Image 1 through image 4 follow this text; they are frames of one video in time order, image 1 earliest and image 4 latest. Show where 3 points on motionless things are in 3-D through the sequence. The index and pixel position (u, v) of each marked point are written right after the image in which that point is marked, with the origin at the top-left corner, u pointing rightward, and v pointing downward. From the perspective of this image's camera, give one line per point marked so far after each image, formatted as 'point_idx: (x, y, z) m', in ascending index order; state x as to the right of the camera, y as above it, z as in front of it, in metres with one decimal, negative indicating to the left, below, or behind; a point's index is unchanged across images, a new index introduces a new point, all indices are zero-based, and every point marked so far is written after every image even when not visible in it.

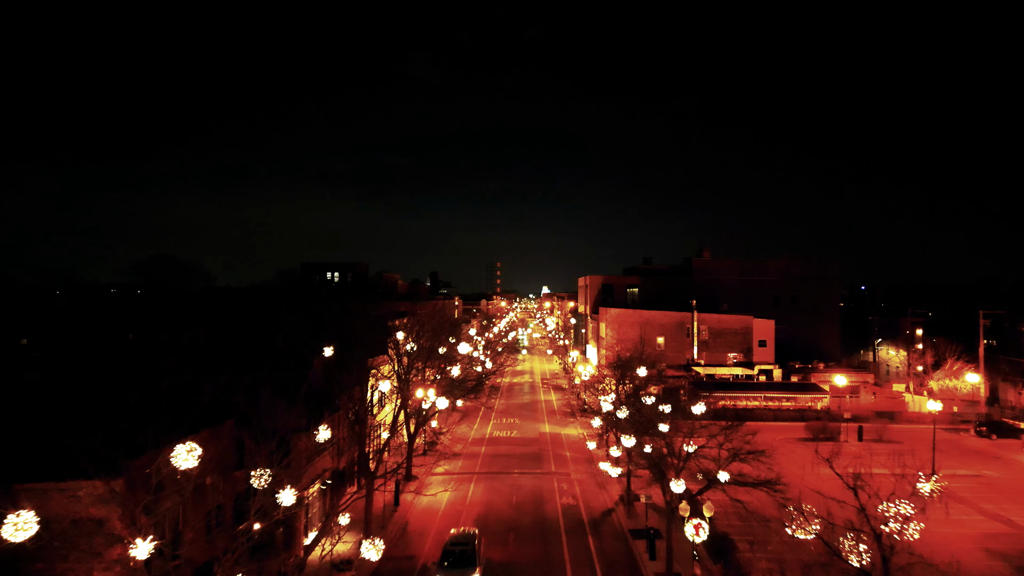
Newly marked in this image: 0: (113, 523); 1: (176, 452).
0: (-8.2, -4.8, +10.9) m
1: (-5.7, -2.8, +8.9) m
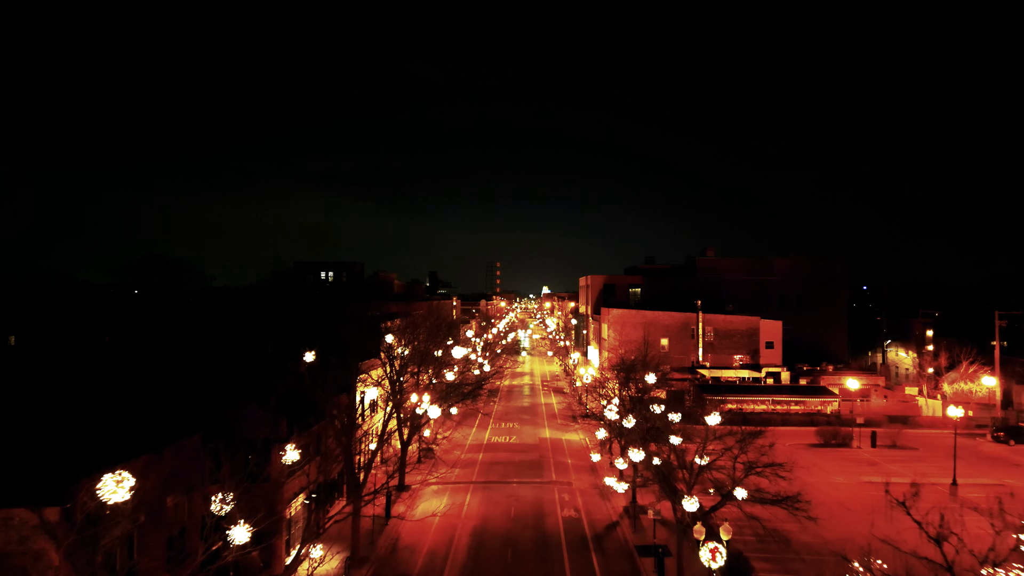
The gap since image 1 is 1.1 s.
0: (-8.3, -4.8, +9.5) m
1: (-5.7, -2.7, +7.5) m
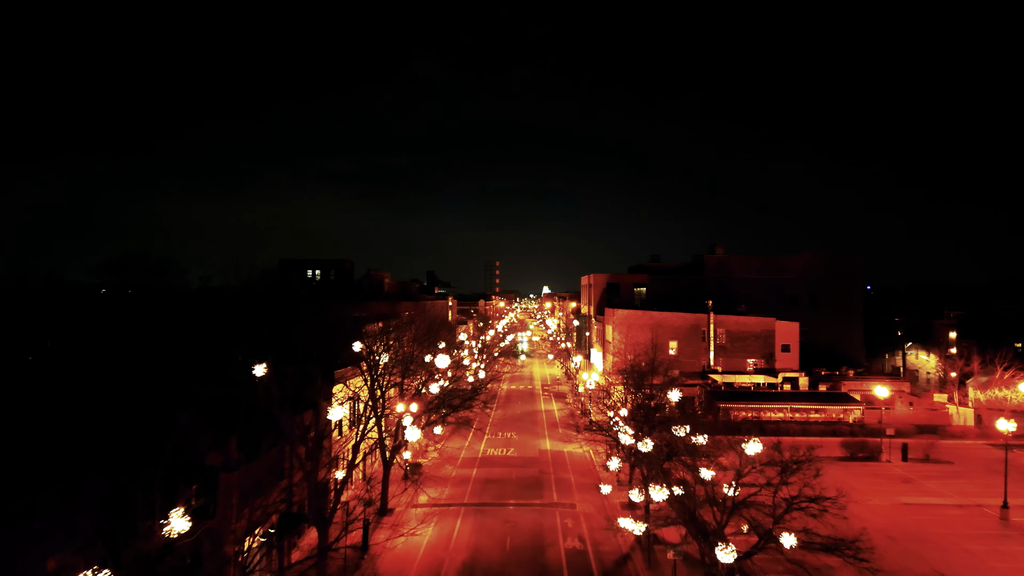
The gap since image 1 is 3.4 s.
0: (-8.4, -4.8, +6.4) m
1: (-5.9, -2.7, +4.5) m
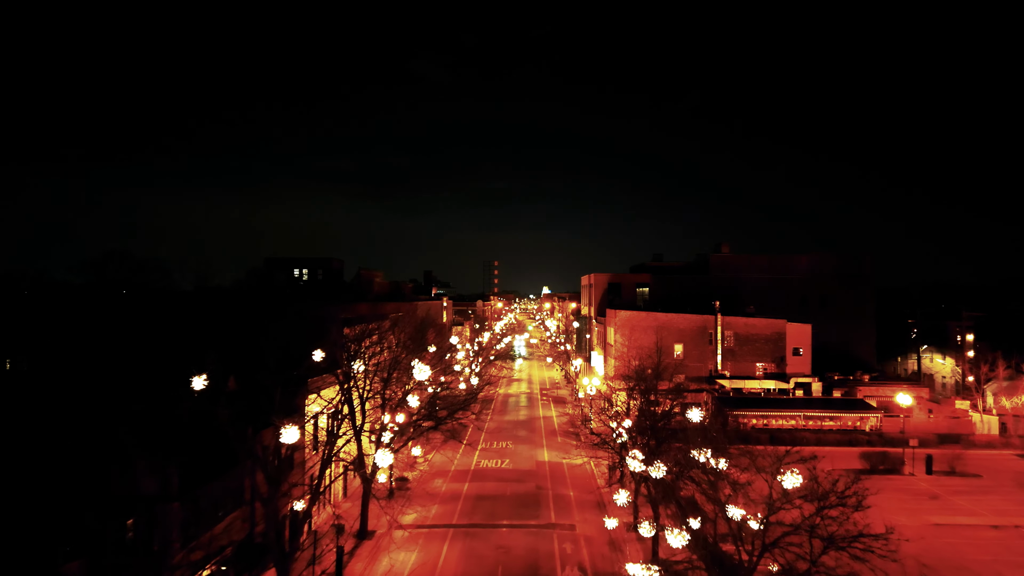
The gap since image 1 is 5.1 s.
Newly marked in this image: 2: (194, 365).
0: (-8.7, -4.7, +4.2) m
1: (-6.2, -2.6, +2.2) m
2: (-11.4, -2.7, +18.9) m
